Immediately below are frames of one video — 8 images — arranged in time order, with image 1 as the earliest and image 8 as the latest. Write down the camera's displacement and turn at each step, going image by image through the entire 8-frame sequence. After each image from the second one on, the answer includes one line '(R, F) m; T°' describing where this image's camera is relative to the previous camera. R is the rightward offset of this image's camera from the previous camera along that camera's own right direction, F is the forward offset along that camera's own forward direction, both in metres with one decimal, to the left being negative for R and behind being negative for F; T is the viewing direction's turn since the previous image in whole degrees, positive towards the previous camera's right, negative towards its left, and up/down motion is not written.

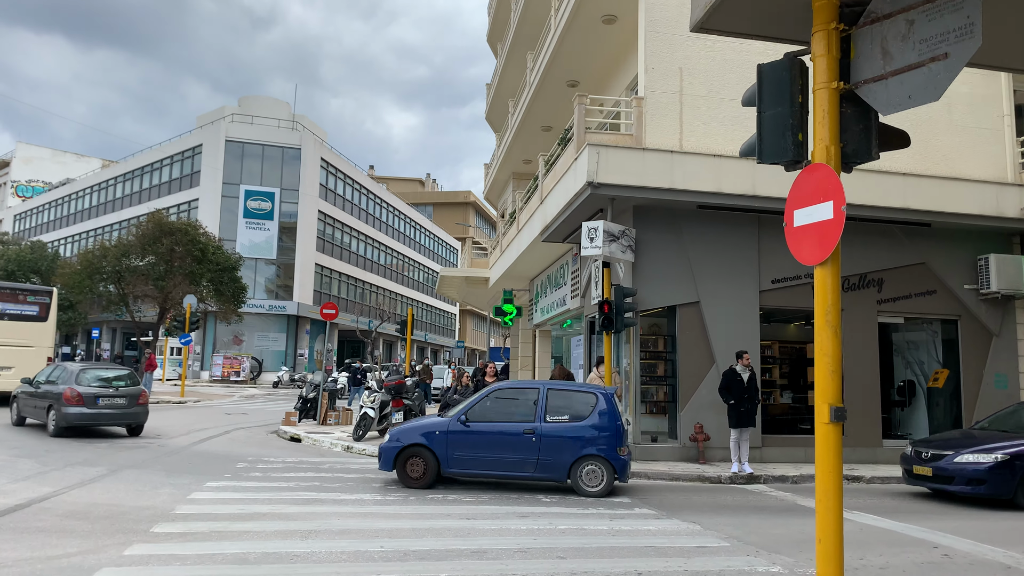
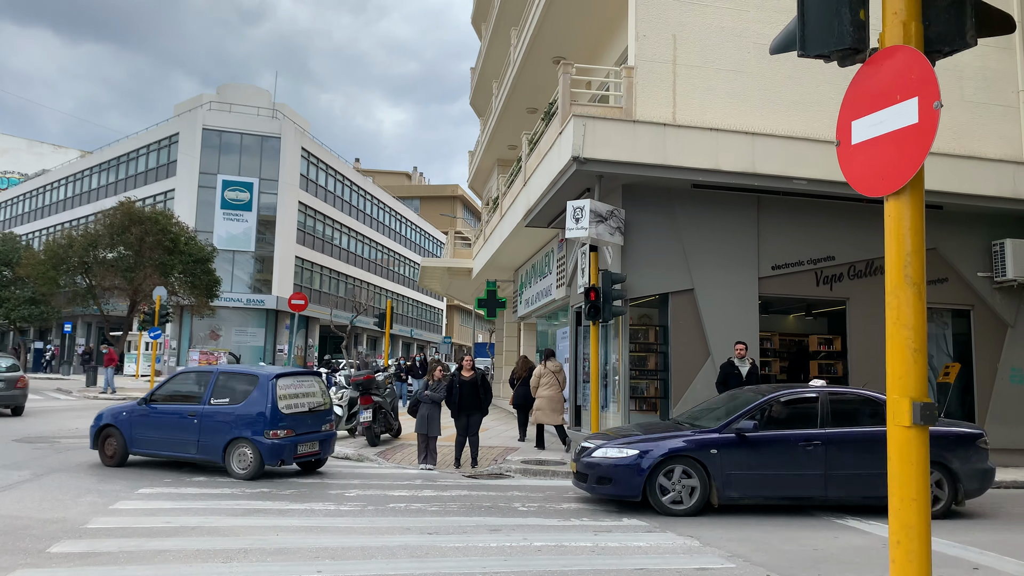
(+0.2, +1.0) m; +1°
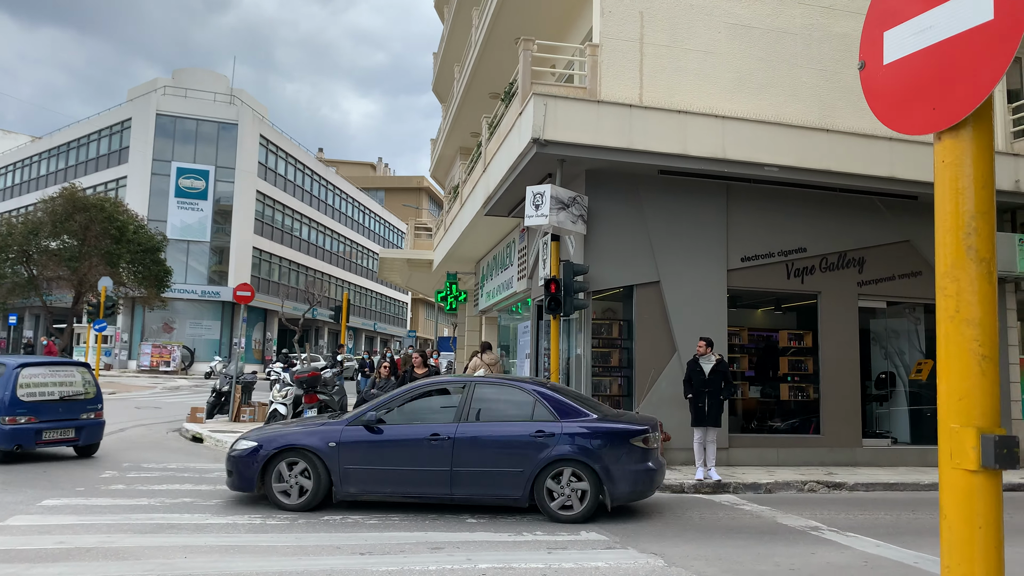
(+0.2, +0.7) m; +2°
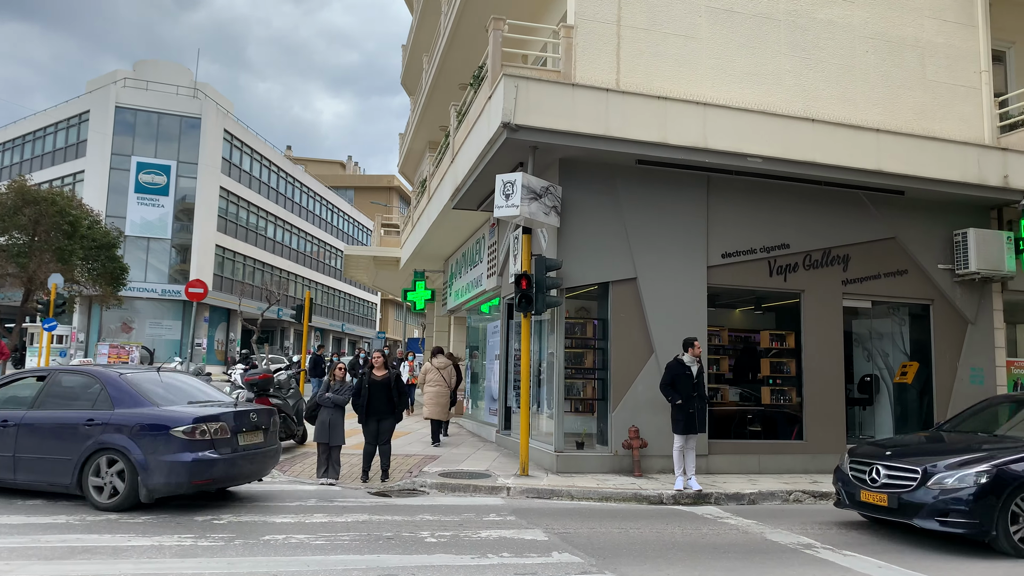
(+0.1, +0.7) m; +2°
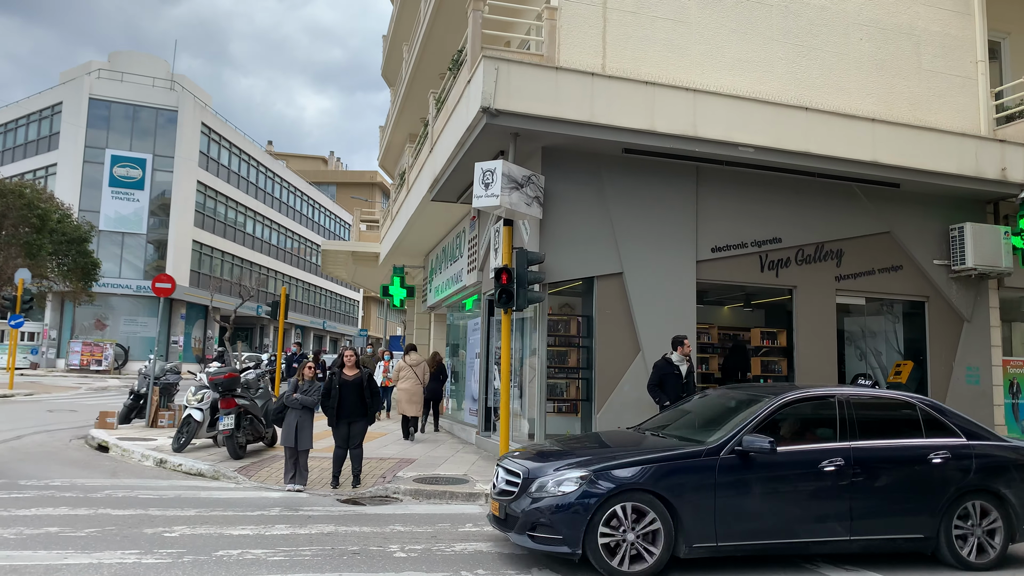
(+0.1, +0.5) m; +1°
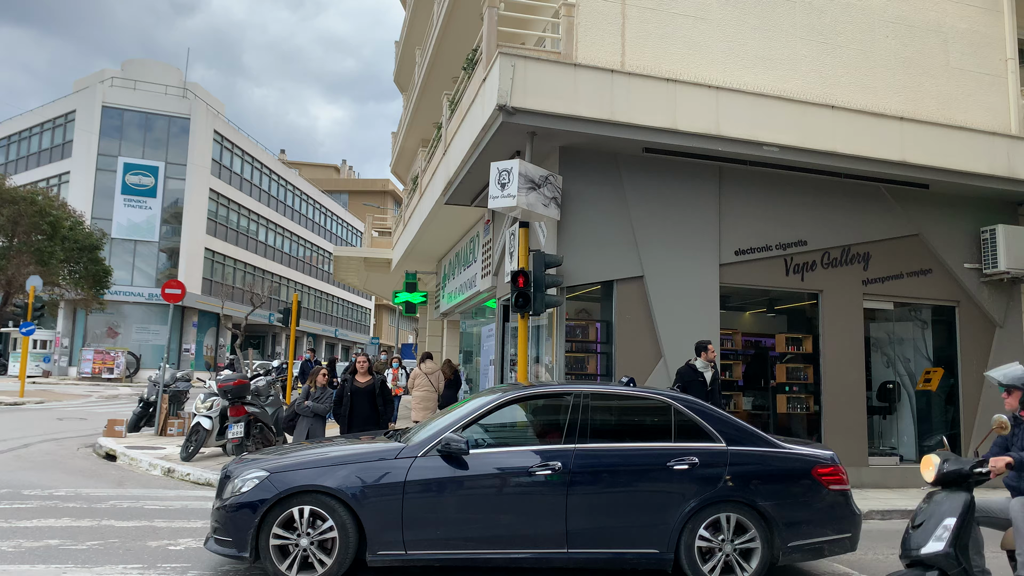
(-0.1, +0.3) m; -1°
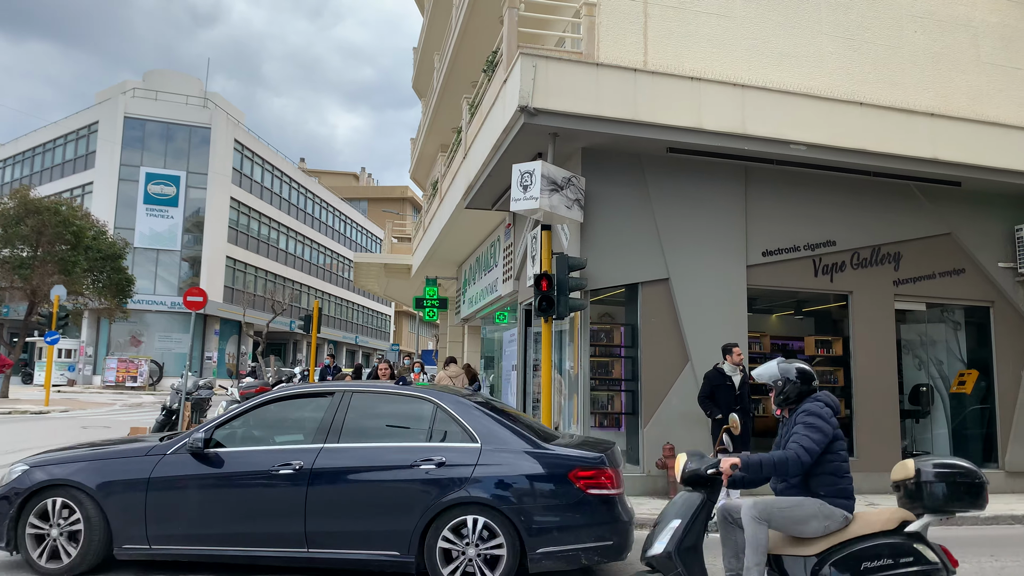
(0.0, +0.1) m; -1°
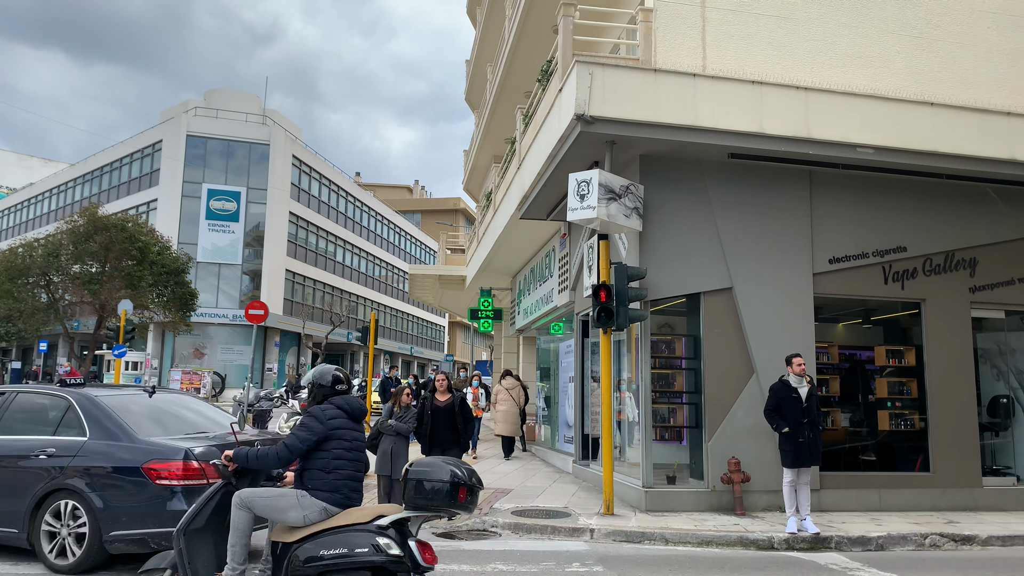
(-0.1, +0.1) m; -4°
